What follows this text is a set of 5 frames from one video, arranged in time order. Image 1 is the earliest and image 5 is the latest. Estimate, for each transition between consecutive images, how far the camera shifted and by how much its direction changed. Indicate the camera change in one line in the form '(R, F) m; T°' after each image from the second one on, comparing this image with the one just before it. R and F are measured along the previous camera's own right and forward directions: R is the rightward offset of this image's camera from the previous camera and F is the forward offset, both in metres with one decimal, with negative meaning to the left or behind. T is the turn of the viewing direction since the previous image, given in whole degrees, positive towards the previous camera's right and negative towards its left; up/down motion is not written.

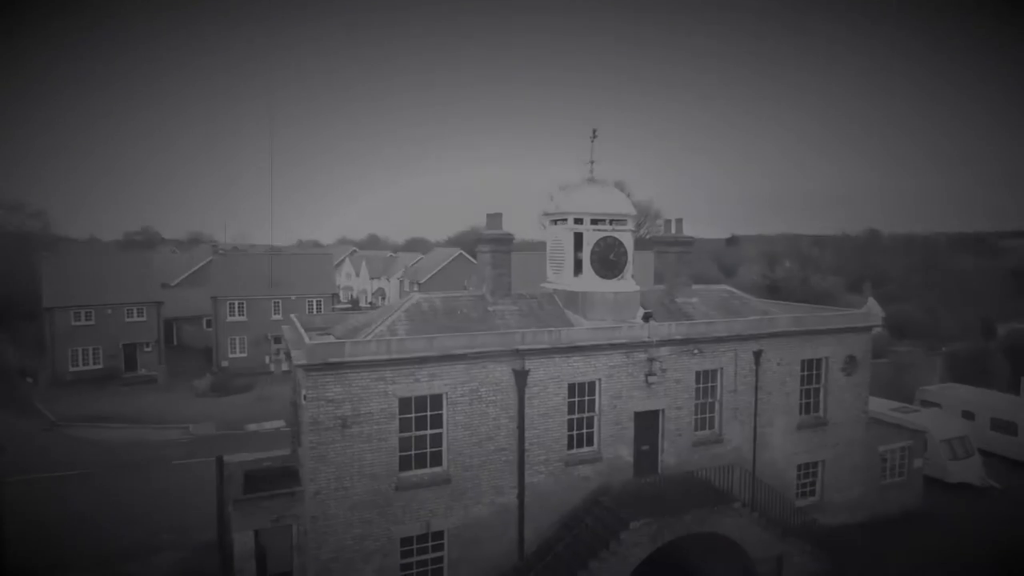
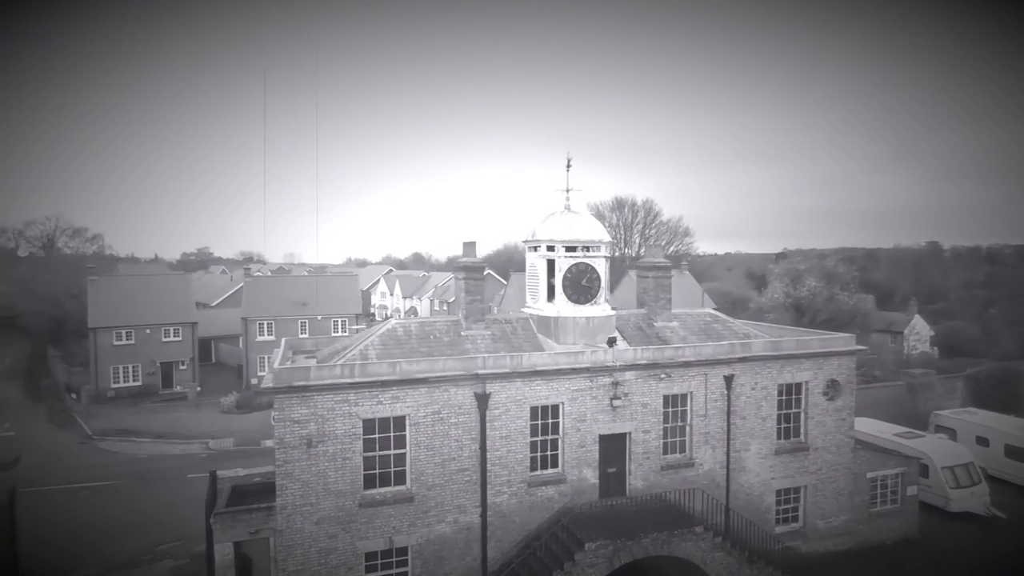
(+2.3, -0.7) m; -4°
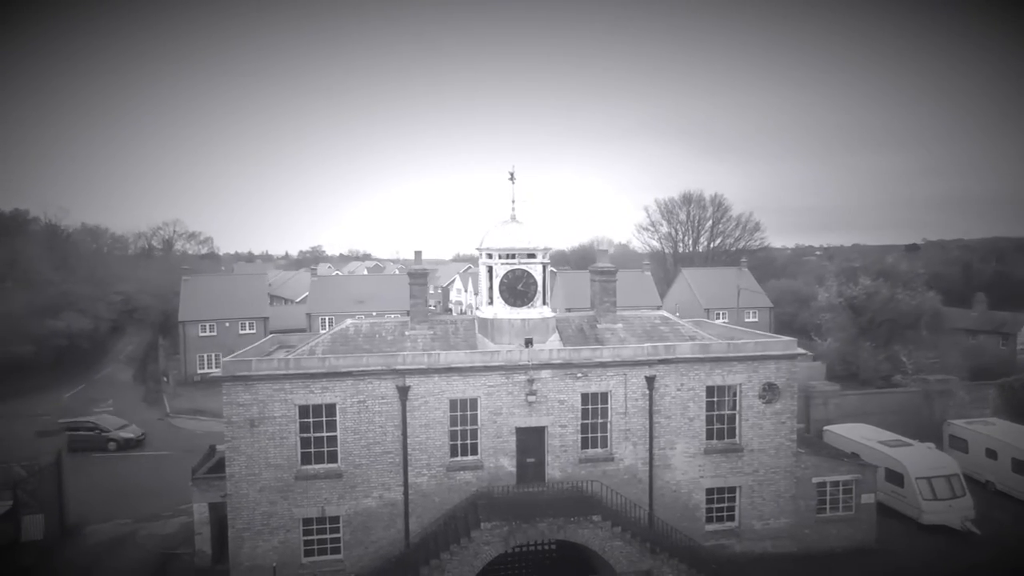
(+5.8, -1.3) m; -10°
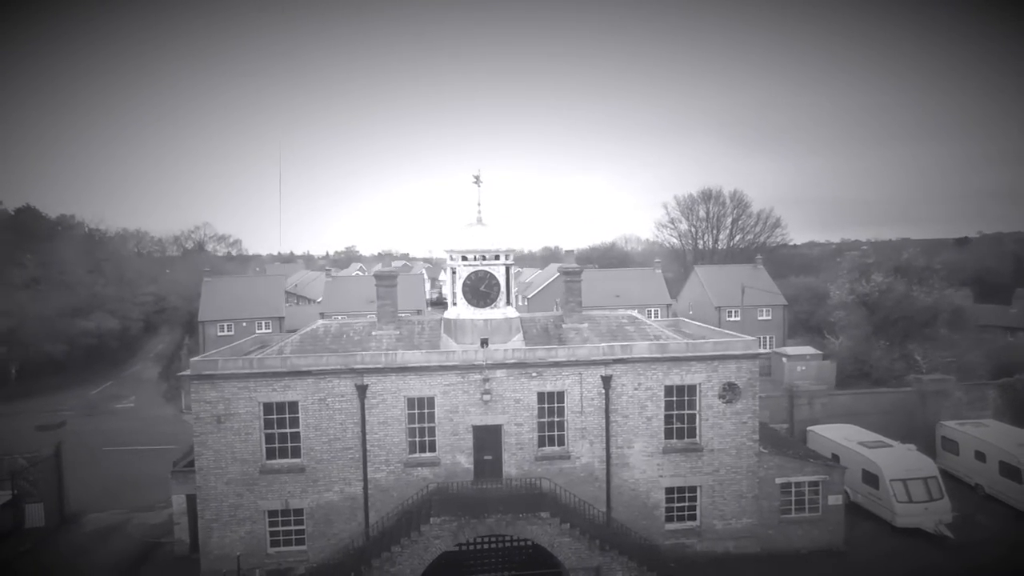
(+2.7, -0.4) m; -3°
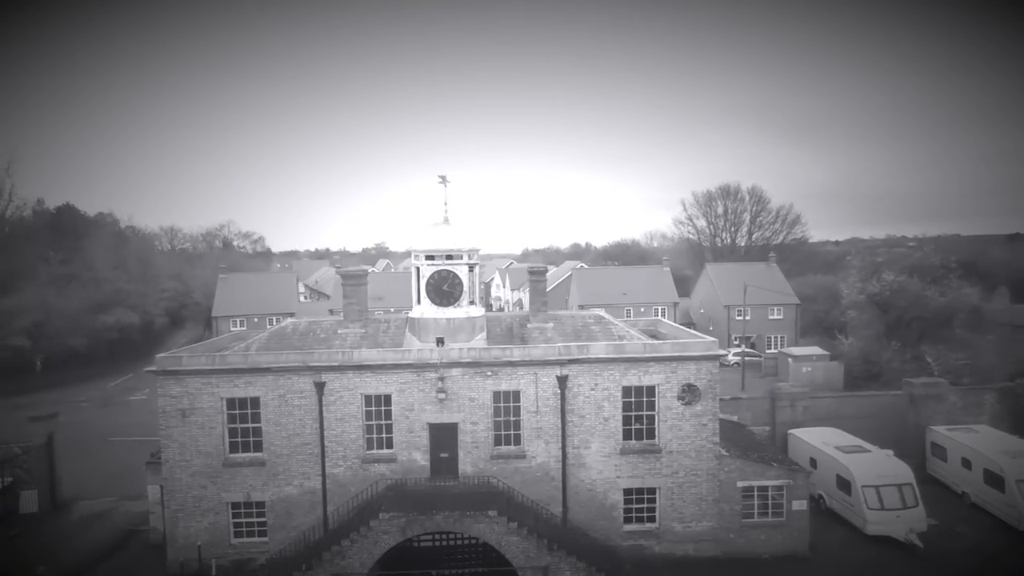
(+2.6, -0.1) m; -3°
